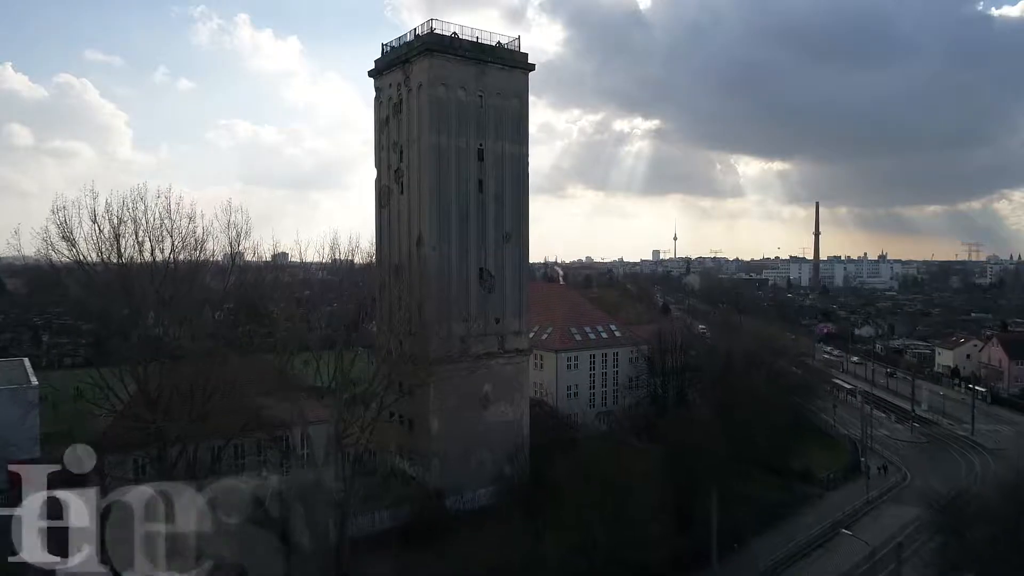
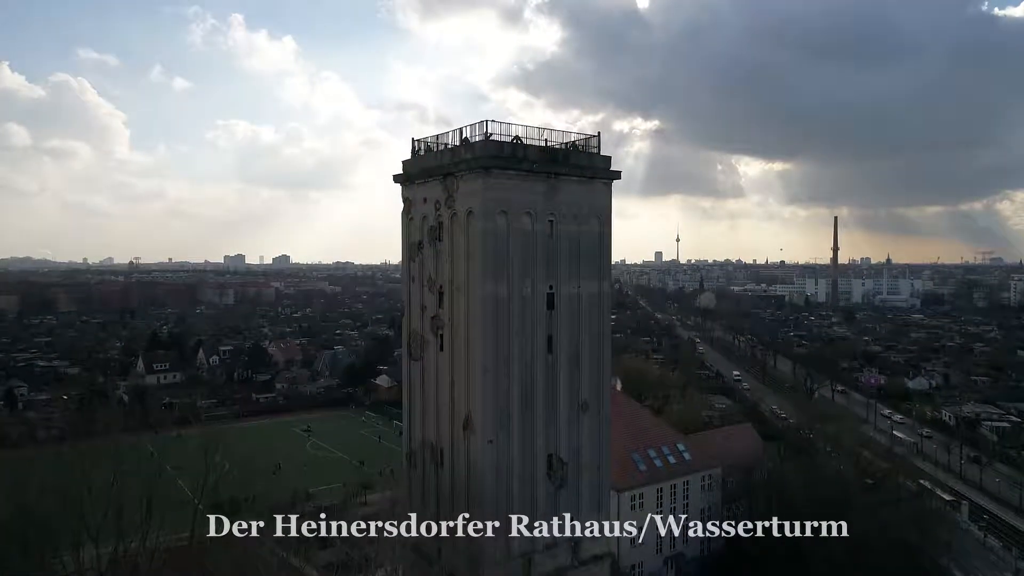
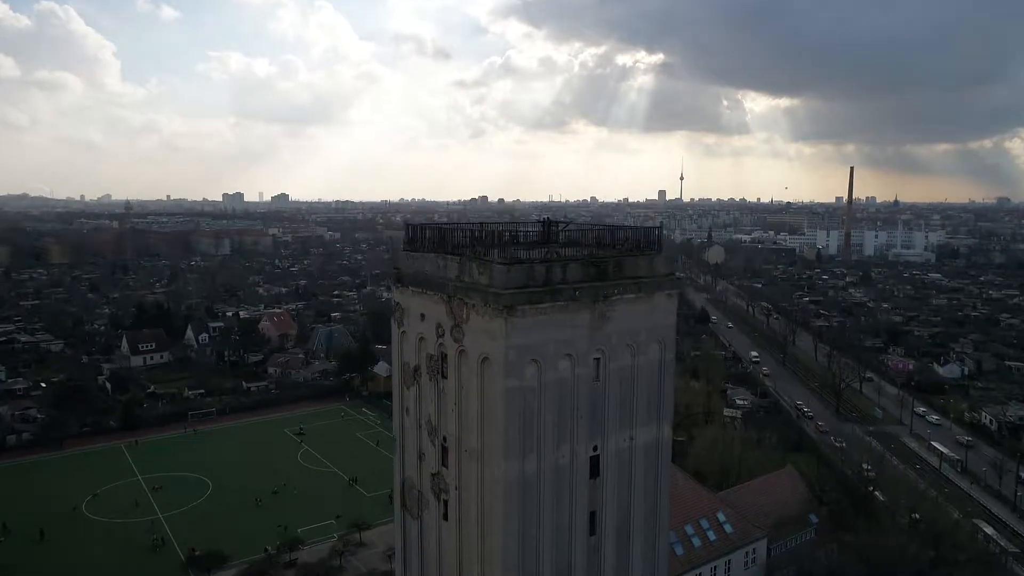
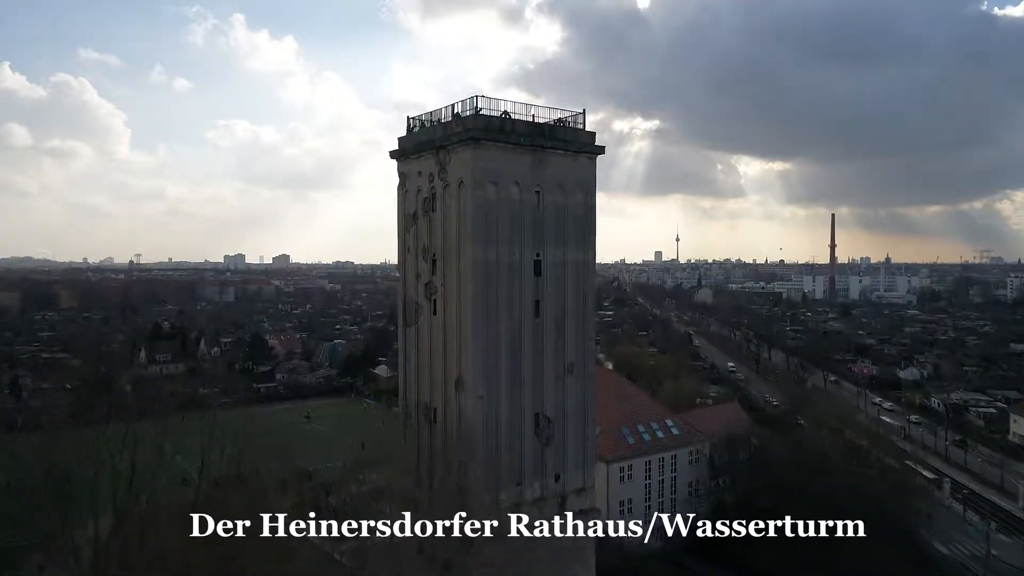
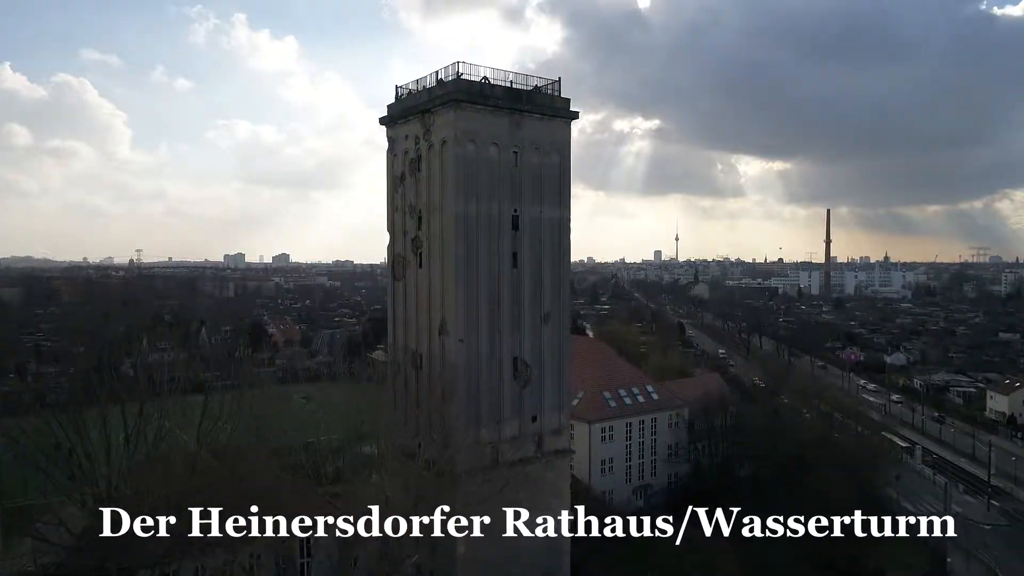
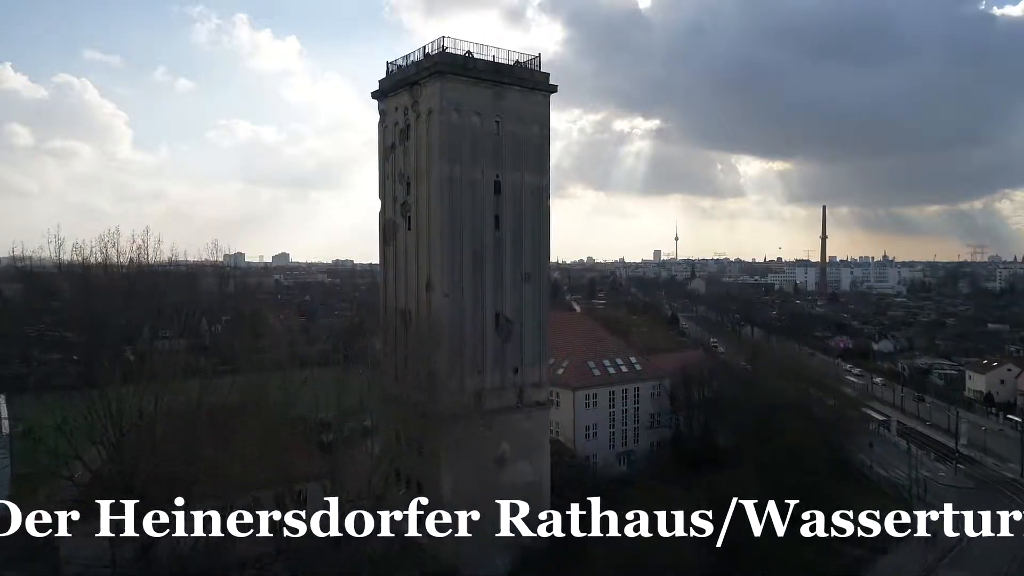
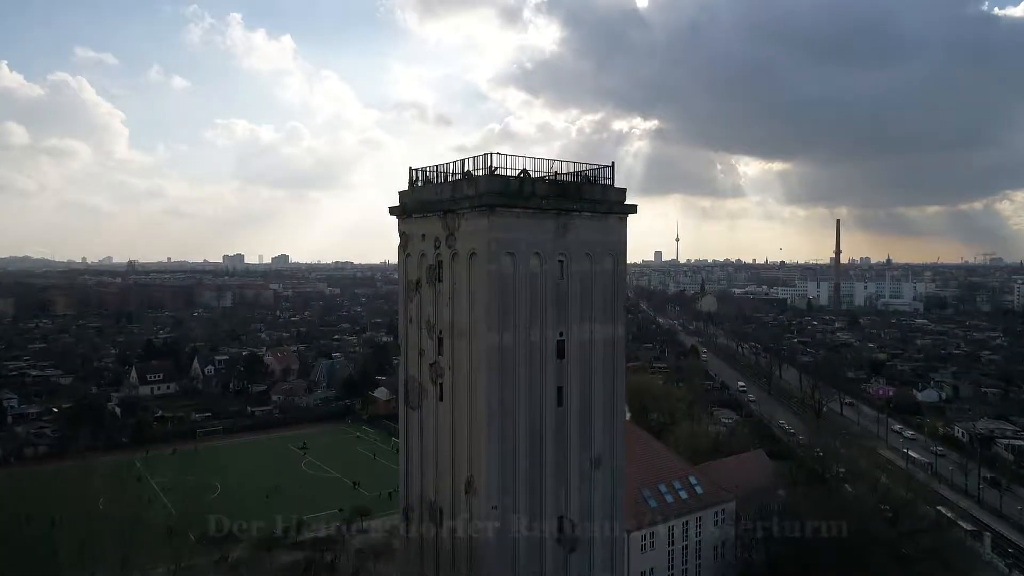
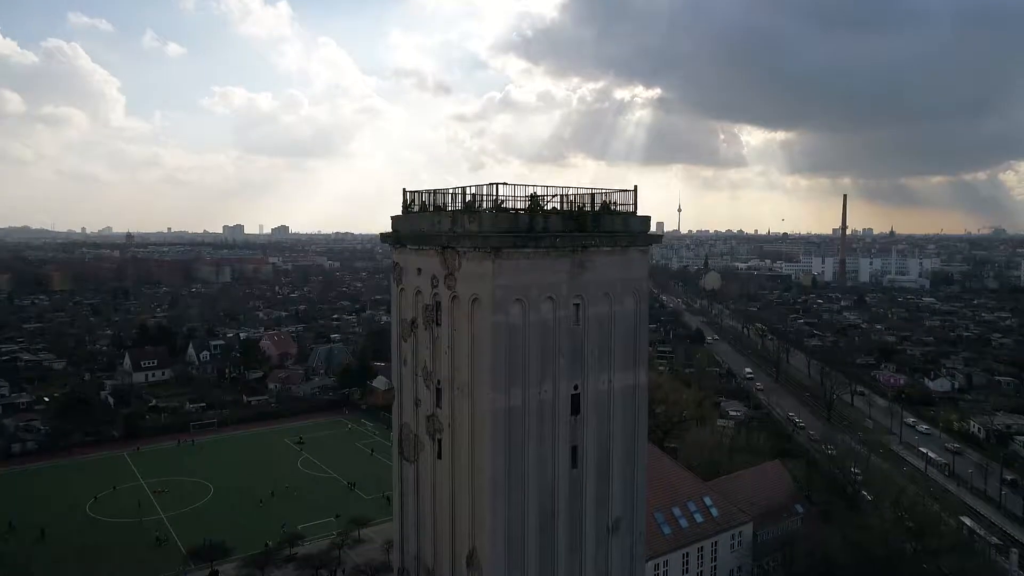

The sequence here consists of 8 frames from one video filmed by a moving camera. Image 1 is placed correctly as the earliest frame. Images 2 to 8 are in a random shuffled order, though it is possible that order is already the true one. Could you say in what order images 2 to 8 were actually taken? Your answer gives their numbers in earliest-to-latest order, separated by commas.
6, 5, 4, 2, 7, 8, 3
